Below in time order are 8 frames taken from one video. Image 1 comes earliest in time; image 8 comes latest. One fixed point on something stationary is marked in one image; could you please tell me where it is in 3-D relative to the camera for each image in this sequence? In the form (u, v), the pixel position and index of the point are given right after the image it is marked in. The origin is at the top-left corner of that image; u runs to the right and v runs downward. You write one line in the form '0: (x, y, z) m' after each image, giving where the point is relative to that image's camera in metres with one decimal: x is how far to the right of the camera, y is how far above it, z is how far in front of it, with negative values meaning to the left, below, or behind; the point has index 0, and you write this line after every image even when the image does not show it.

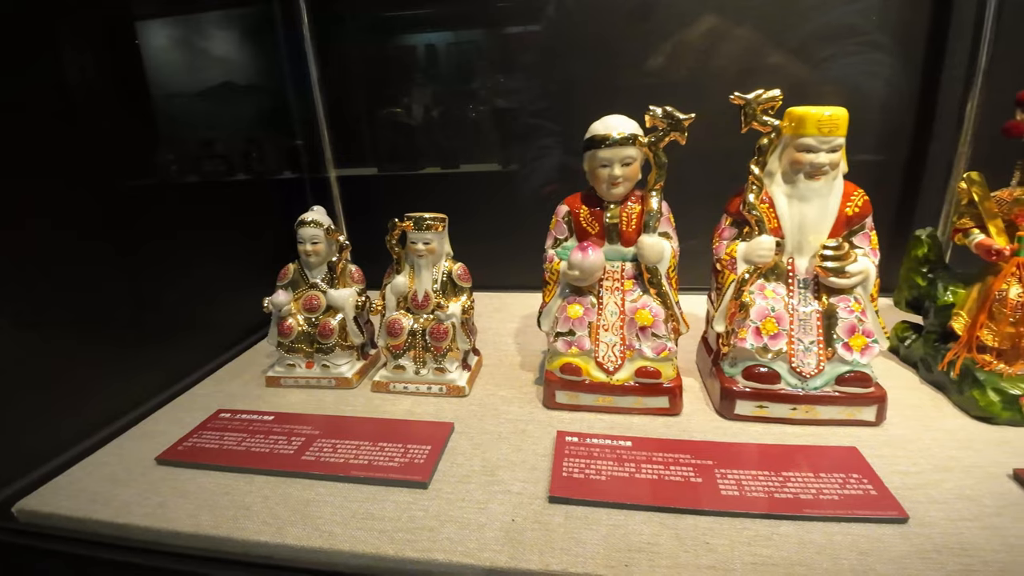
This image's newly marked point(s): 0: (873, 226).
0: (+2.0, +0.3, +2.0) m
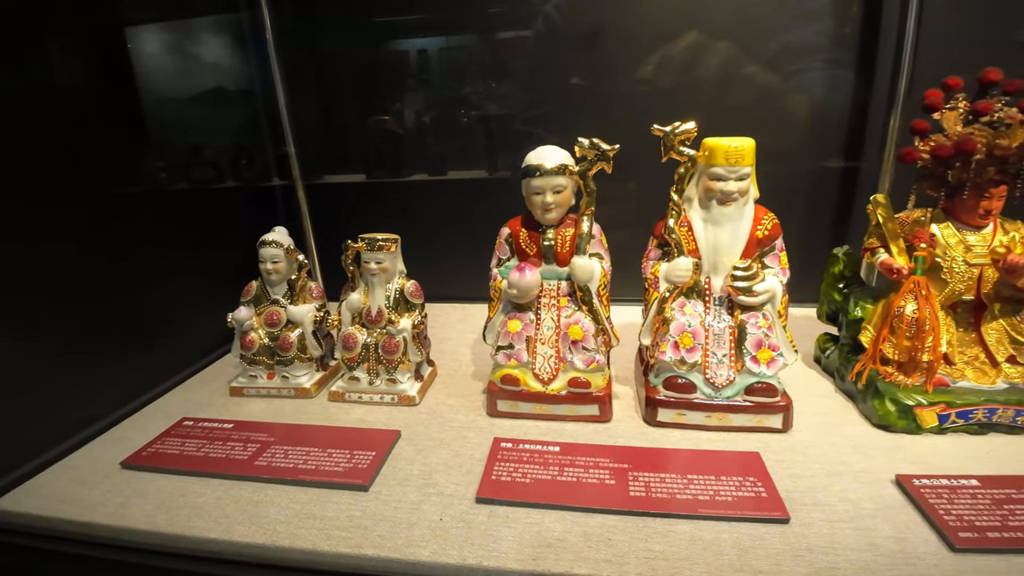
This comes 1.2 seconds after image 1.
0: (+1.6, +0.2, +2.1) m
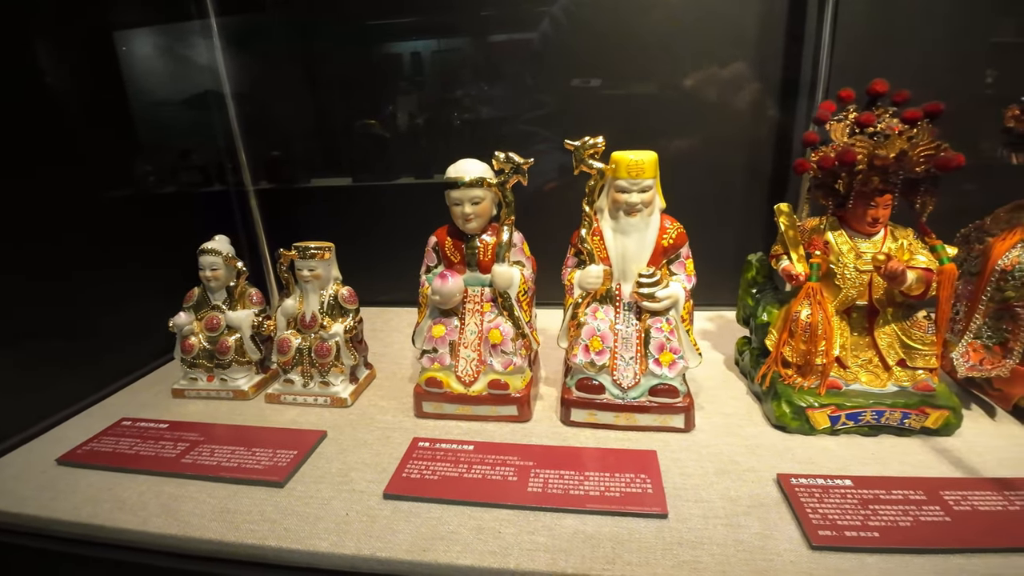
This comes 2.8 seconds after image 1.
0: (+1.1, +0.2, +2.3) m
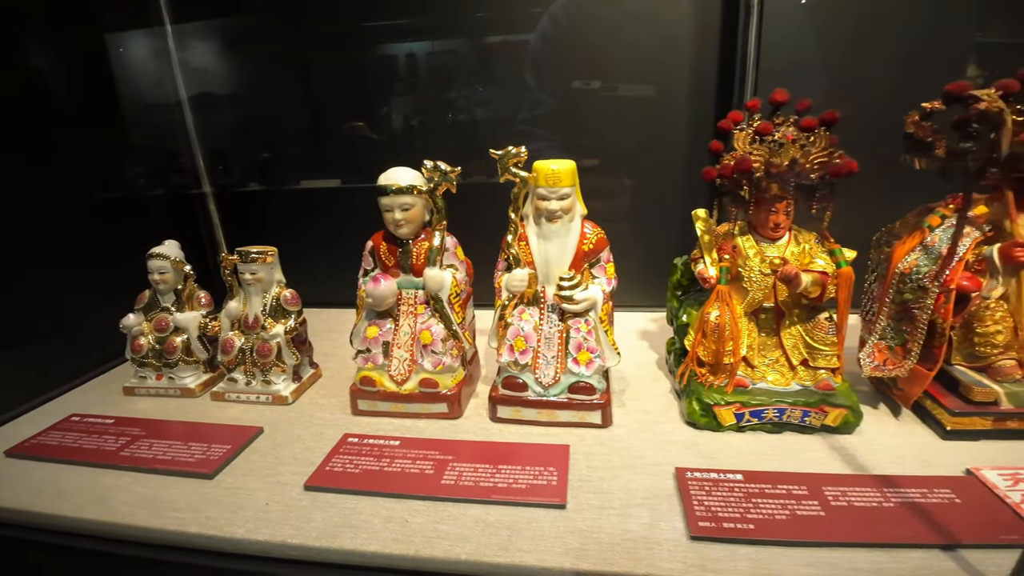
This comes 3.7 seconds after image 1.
0: (+0.6, +0.2, +2.4) m
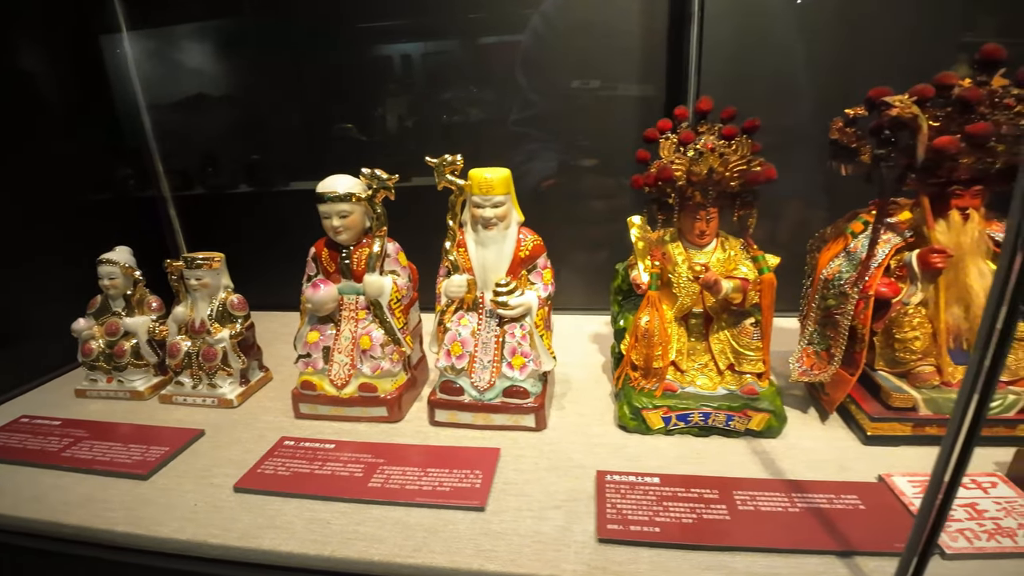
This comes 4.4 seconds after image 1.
0: (+0.2, +0.2, +2.4) m
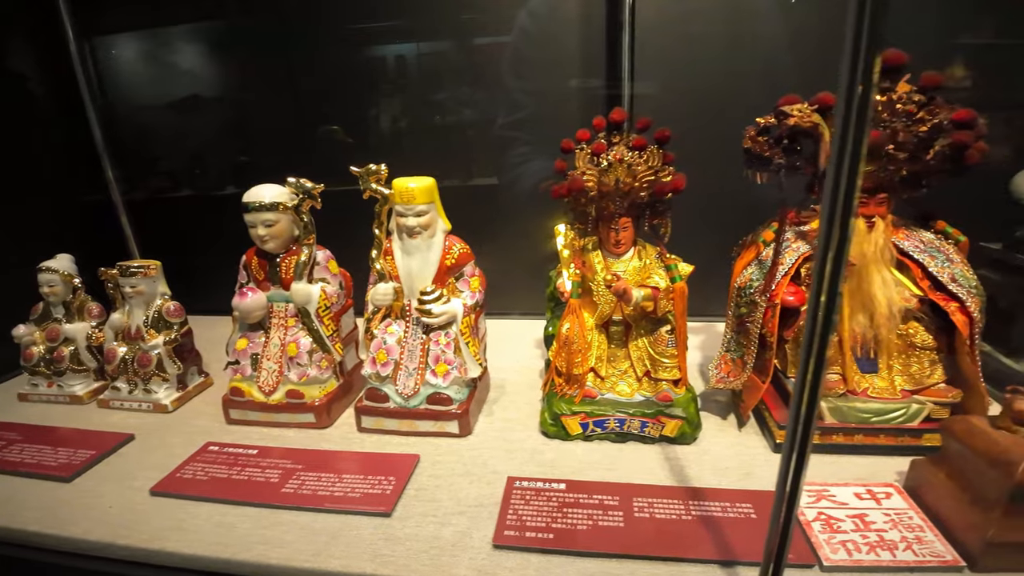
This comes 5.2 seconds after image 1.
0: (-0.3, +0.1, +2.4) m
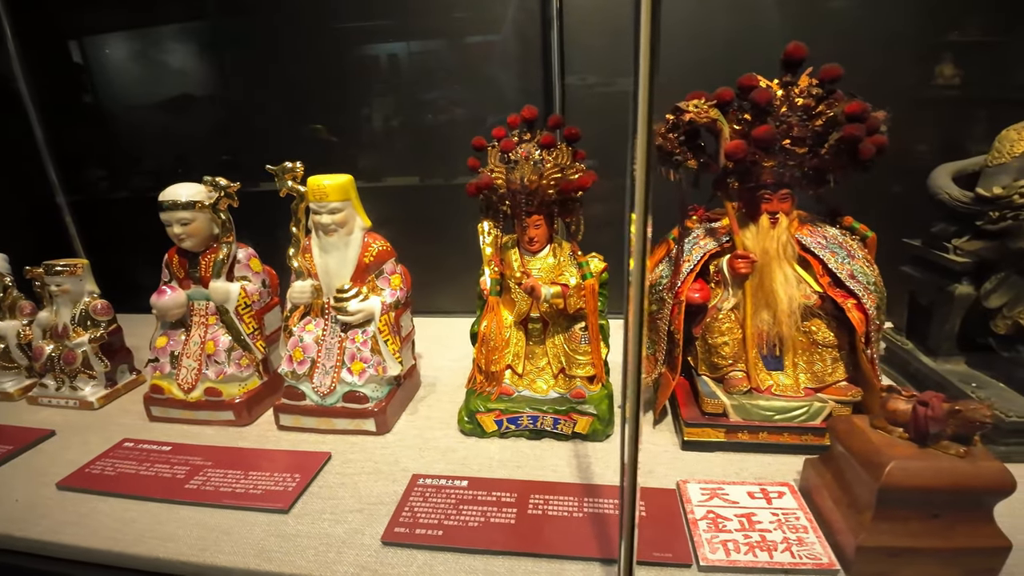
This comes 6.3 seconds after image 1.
0: (-0.8, +0.1, +2.4) m
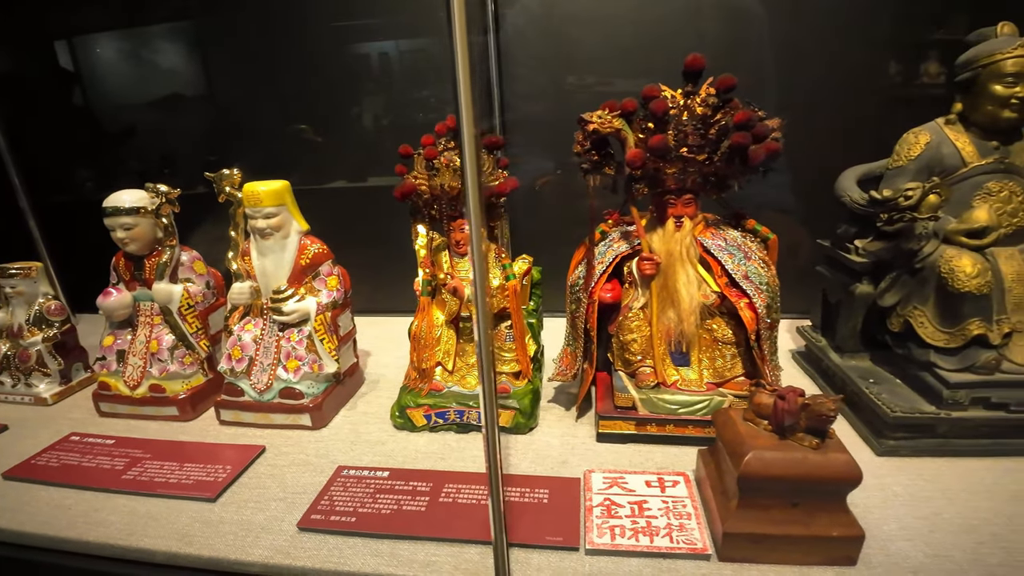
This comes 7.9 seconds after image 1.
0: (-1.3, +0.1, +2.5) m
